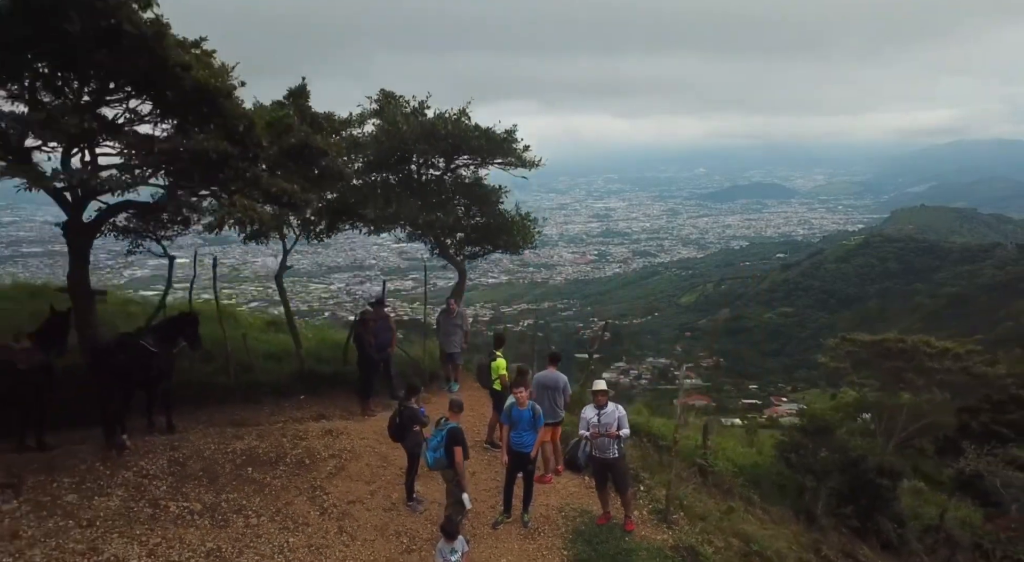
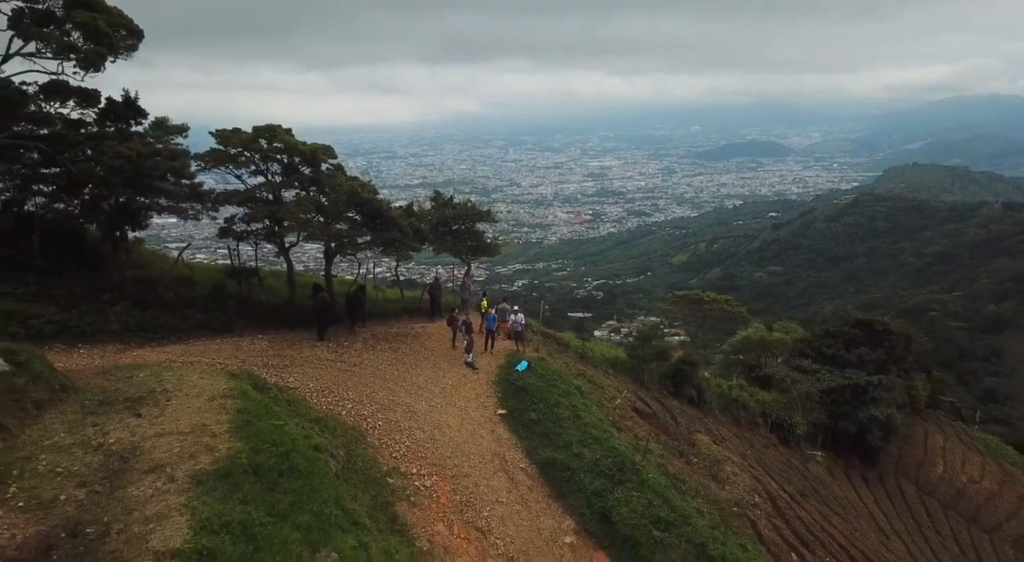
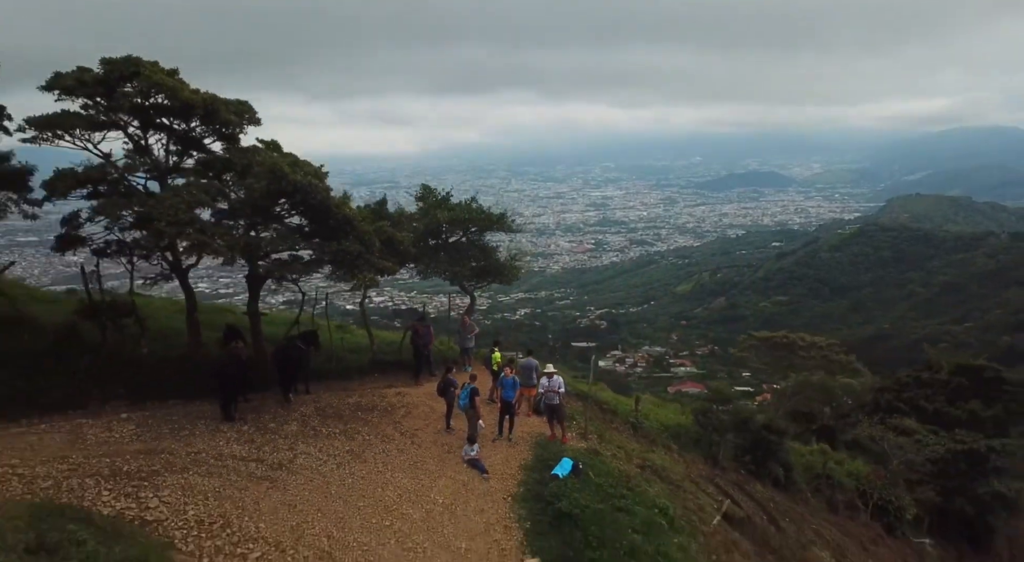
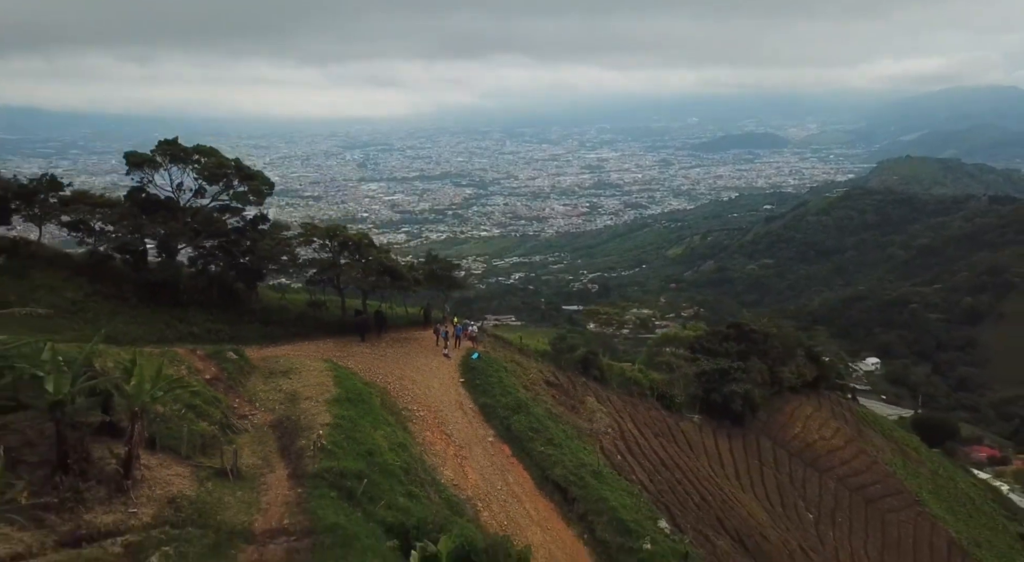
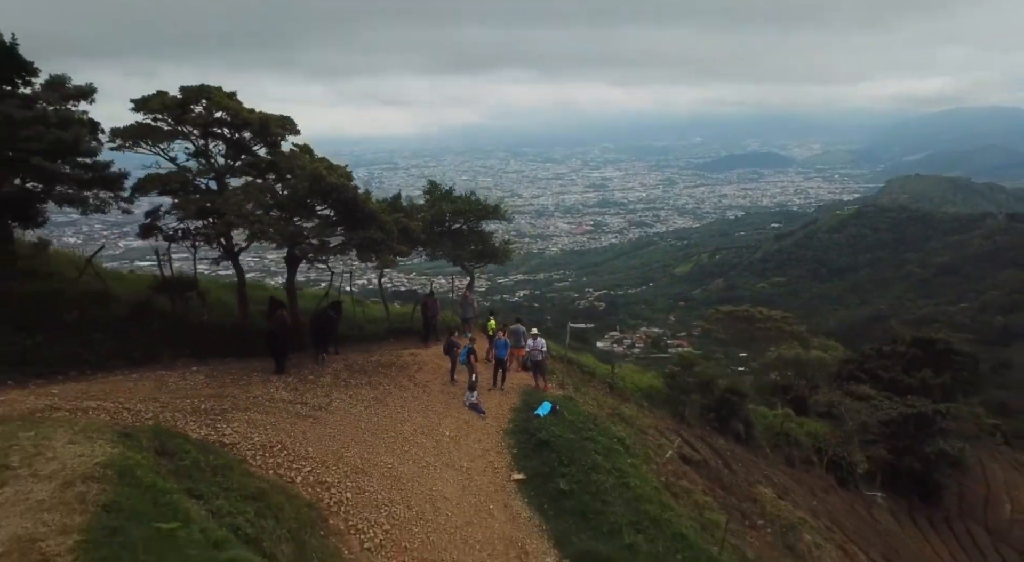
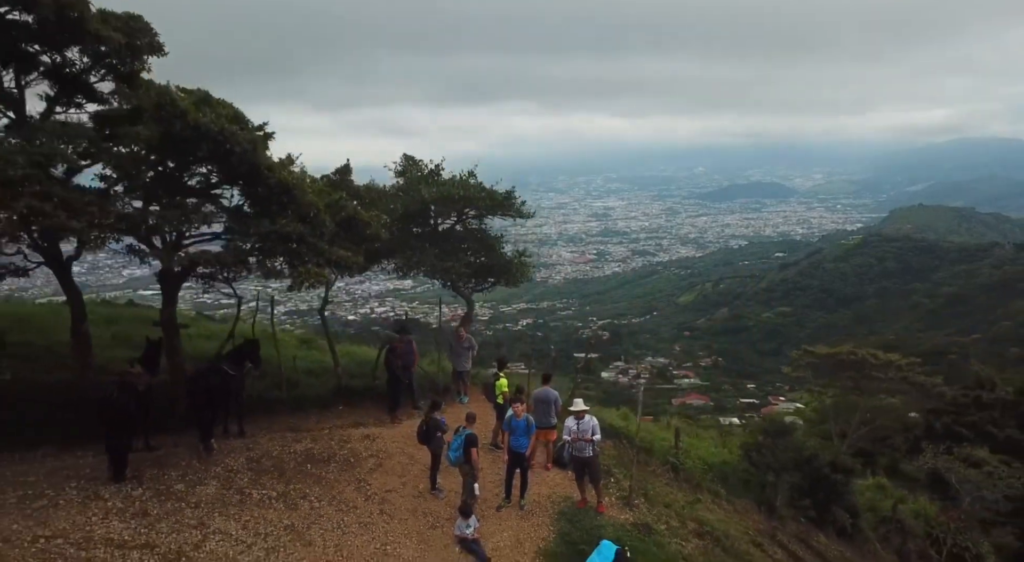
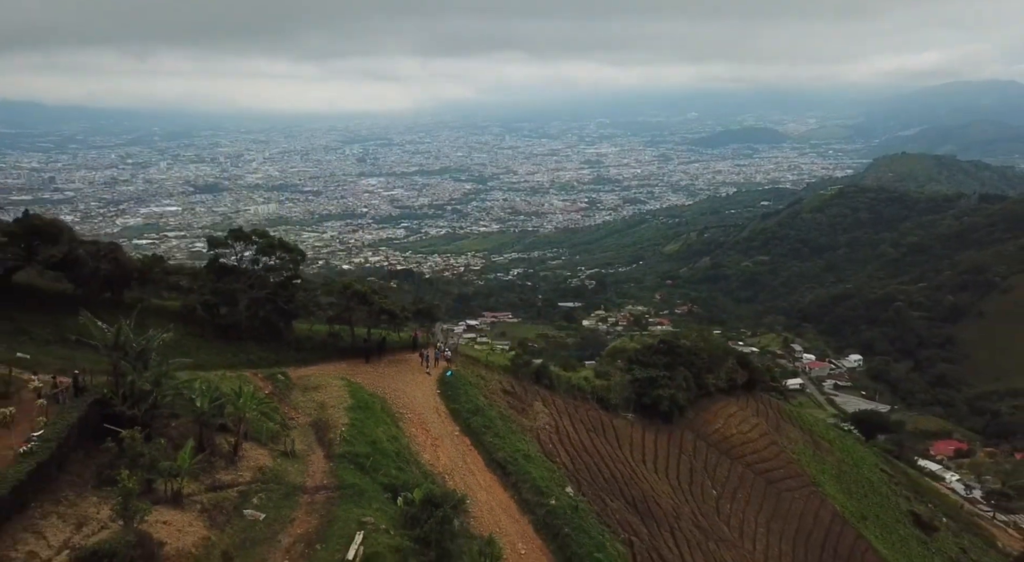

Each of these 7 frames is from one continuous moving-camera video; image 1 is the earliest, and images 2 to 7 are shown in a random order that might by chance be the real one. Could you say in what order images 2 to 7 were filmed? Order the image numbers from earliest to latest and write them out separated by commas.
6, 3, 5, 2, 4, 7
